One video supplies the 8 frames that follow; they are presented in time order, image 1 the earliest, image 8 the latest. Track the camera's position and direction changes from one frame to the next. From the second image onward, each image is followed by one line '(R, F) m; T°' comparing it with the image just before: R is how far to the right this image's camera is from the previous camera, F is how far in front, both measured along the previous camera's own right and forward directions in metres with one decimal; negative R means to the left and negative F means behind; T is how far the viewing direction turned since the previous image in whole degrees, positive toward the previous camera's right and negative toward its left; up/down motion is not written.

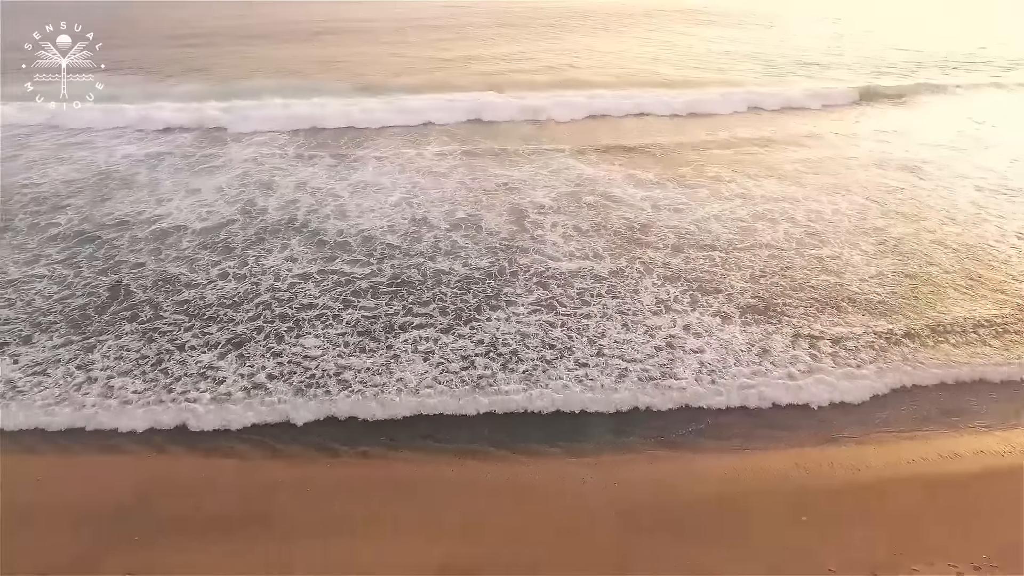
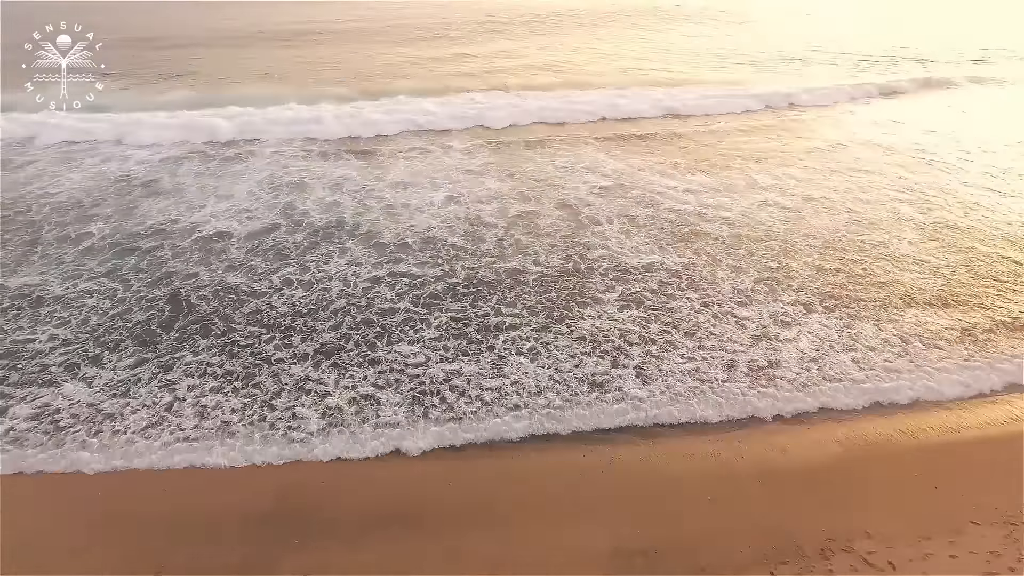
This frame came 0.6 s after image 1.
(-1.2, +0.2) m; +3°
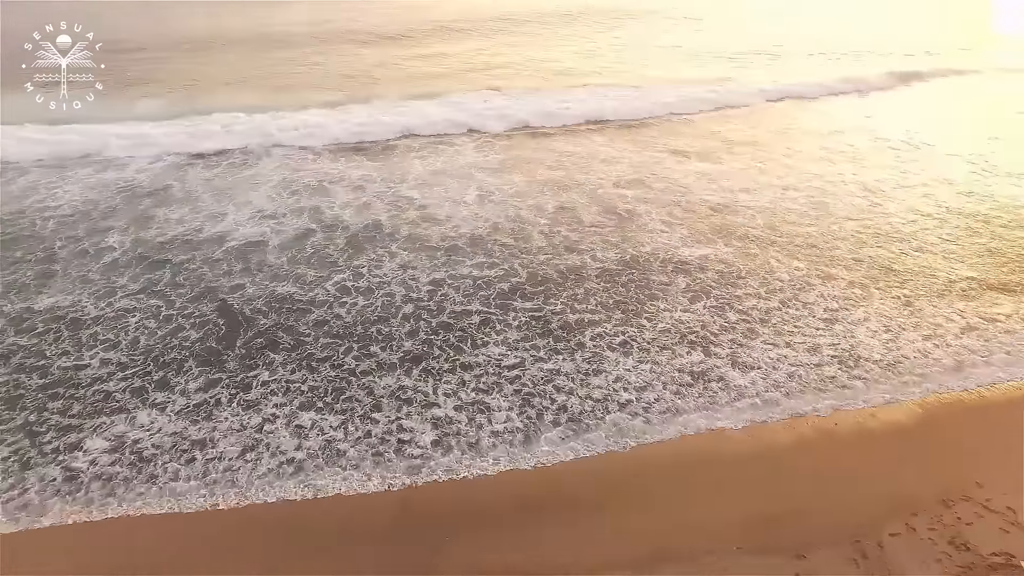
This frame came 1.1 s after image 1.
(-1.1, +0.2) m; +4°
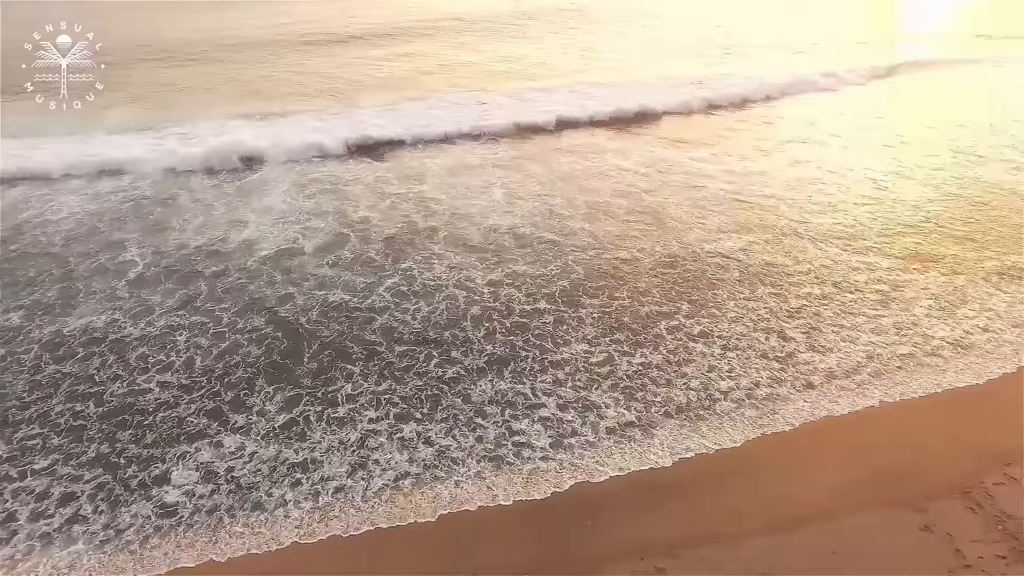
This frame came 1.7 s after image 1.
(-1.0, +0.2) m; +4°
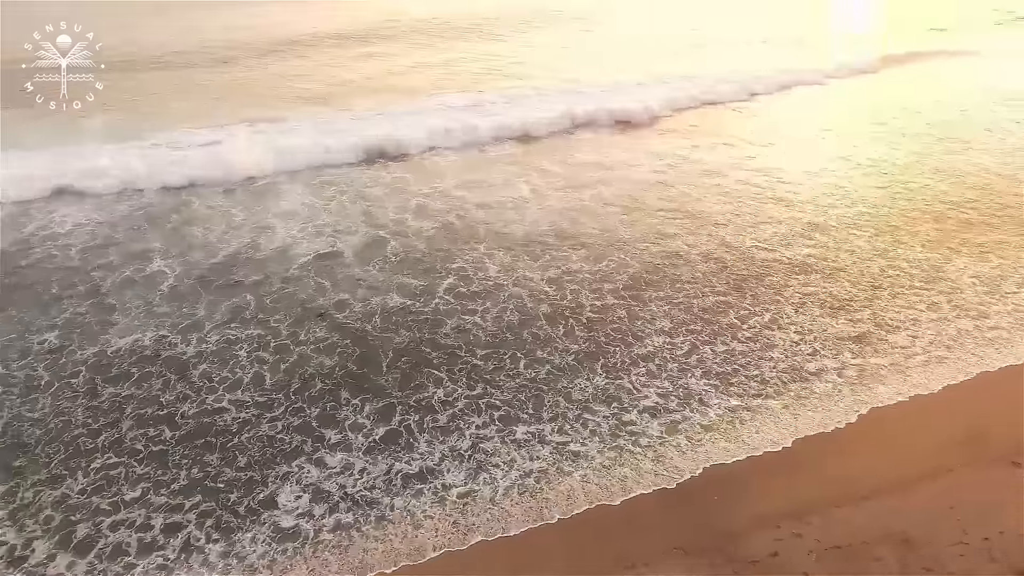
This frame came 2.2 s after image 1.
(-1.0, +0.2) m; +4°
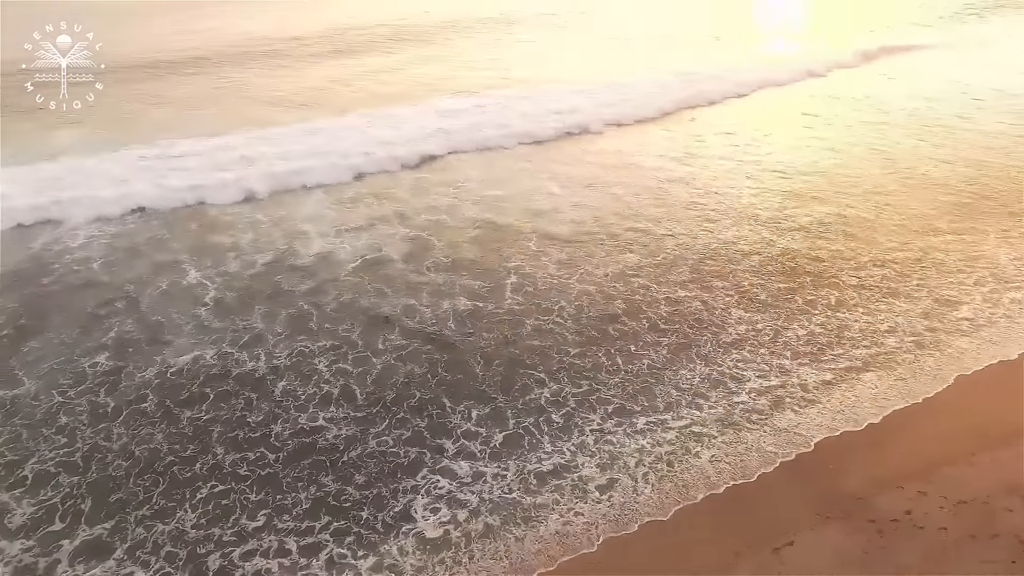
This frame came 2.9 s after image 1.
(-1.0, +0.2) m; +4°
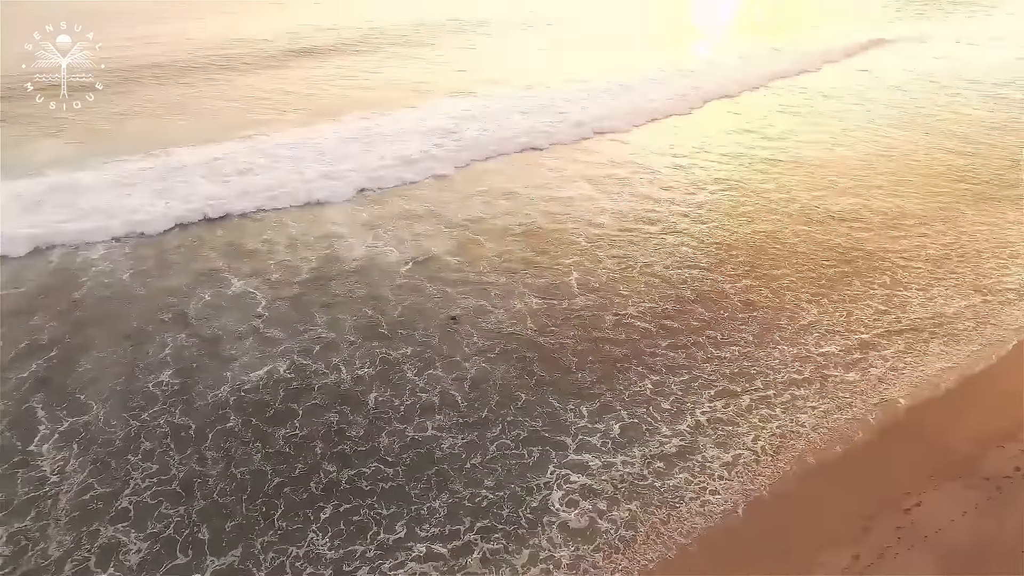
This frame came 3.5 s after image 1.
(-0.9, +0.2) m; +4°
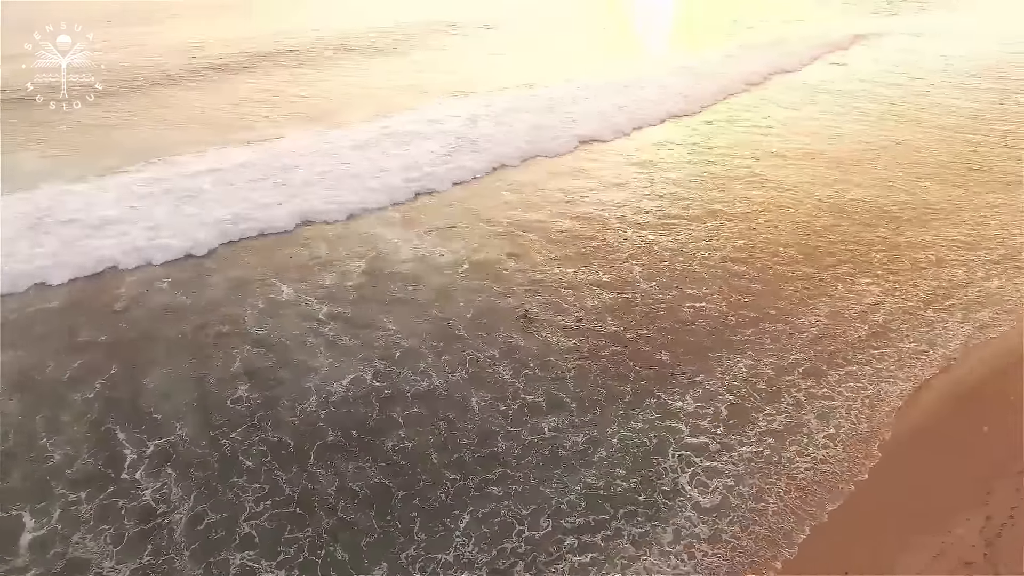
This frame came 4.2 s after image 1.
(-0.9, +0.2) m; +3°
